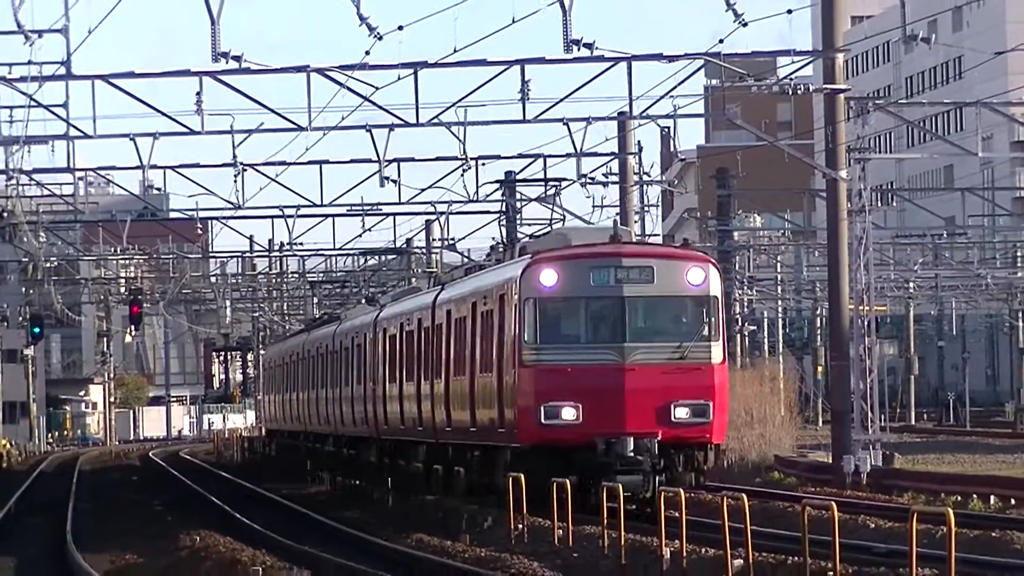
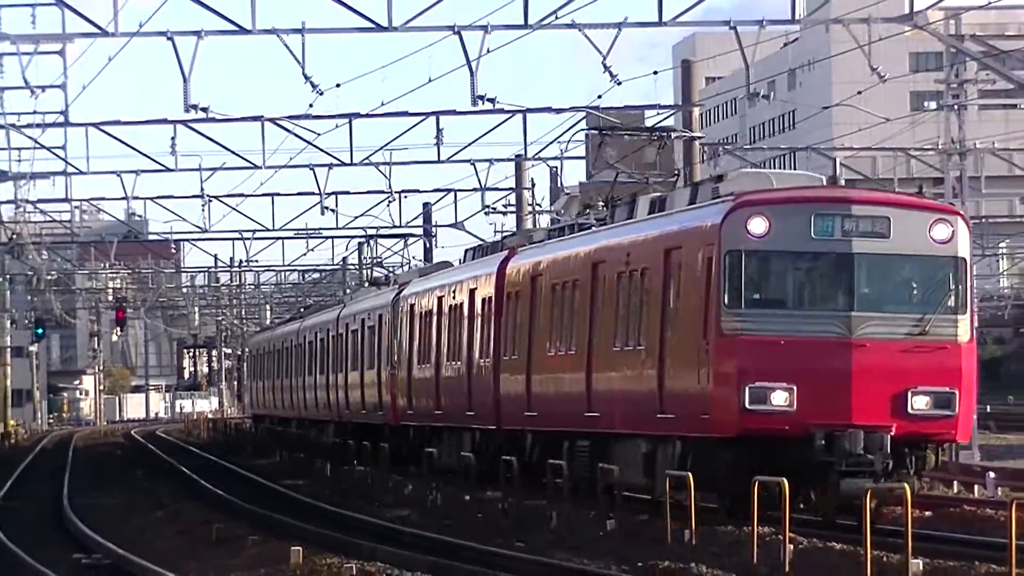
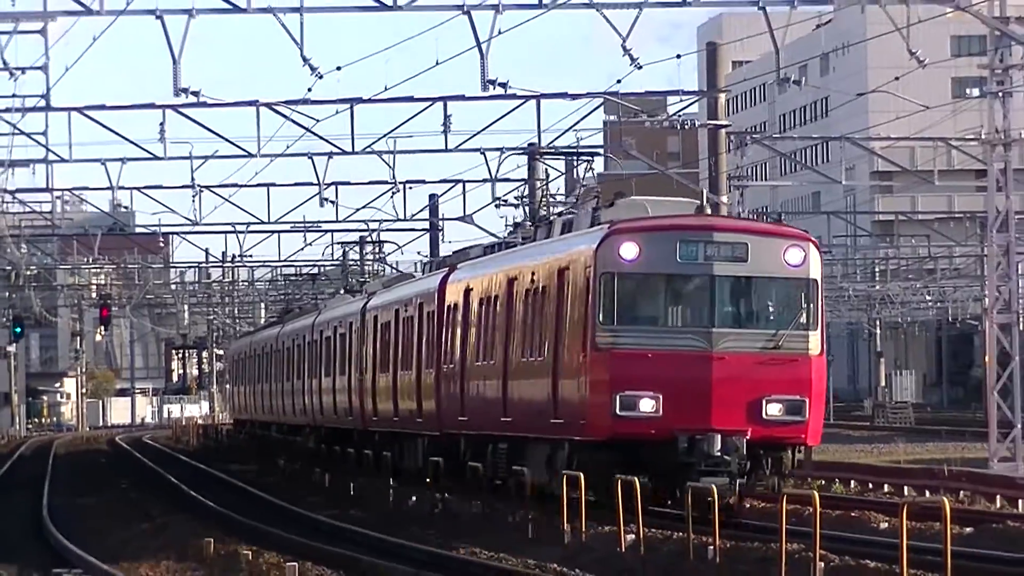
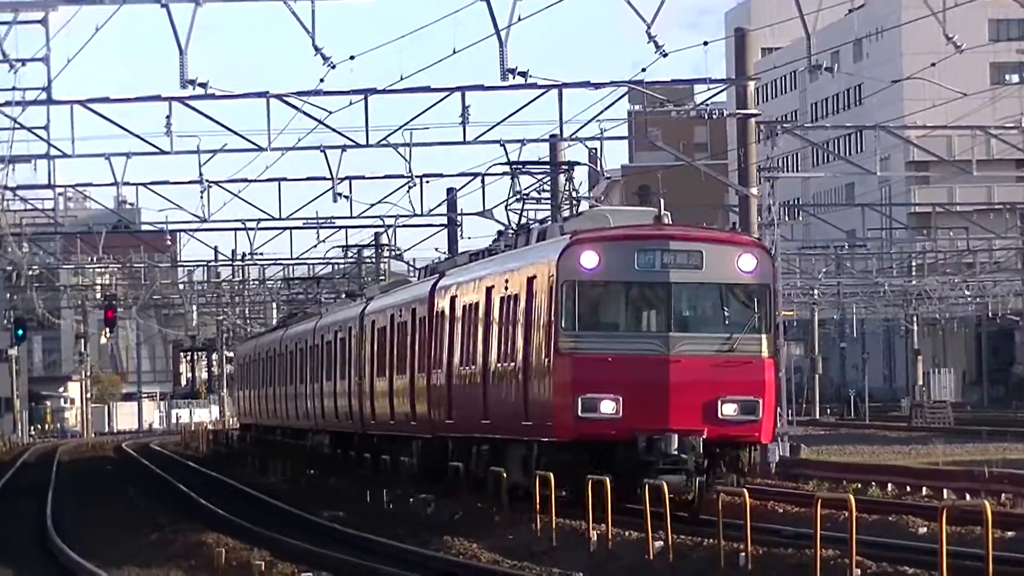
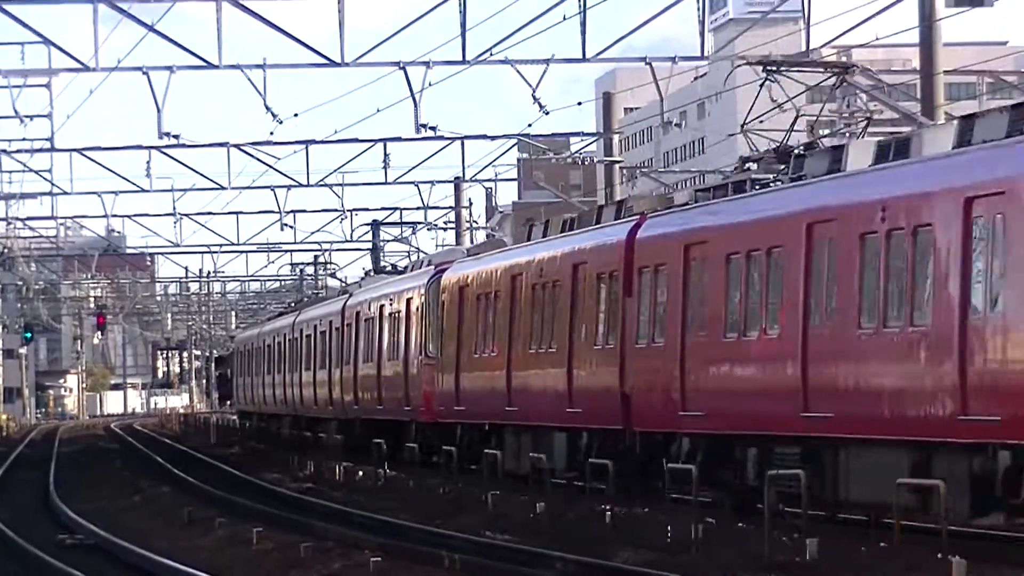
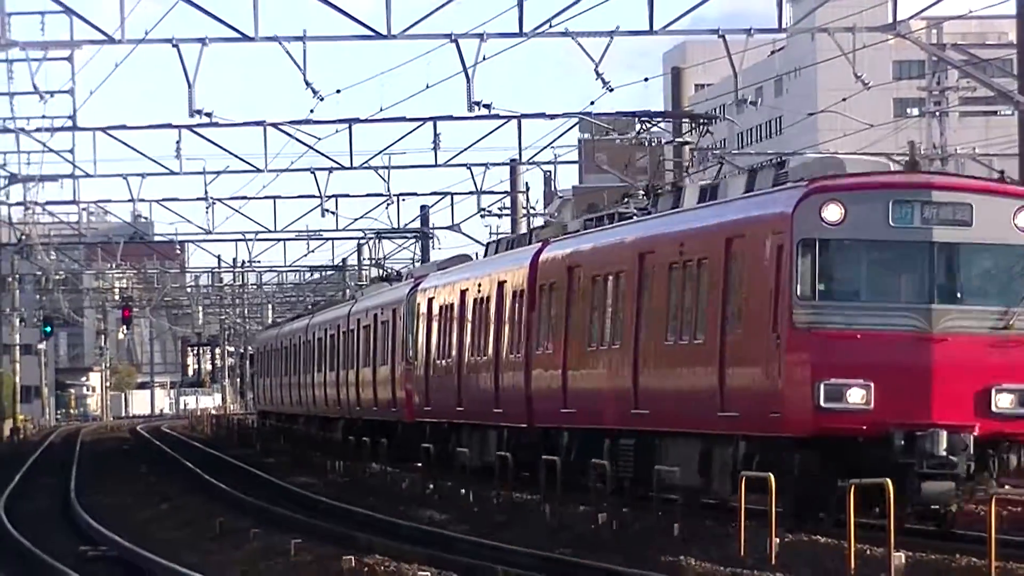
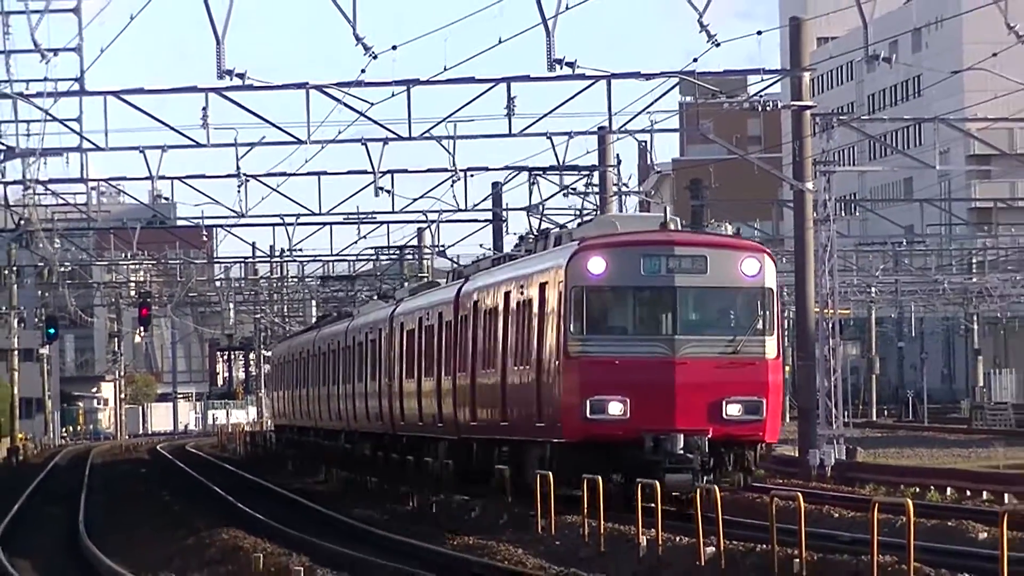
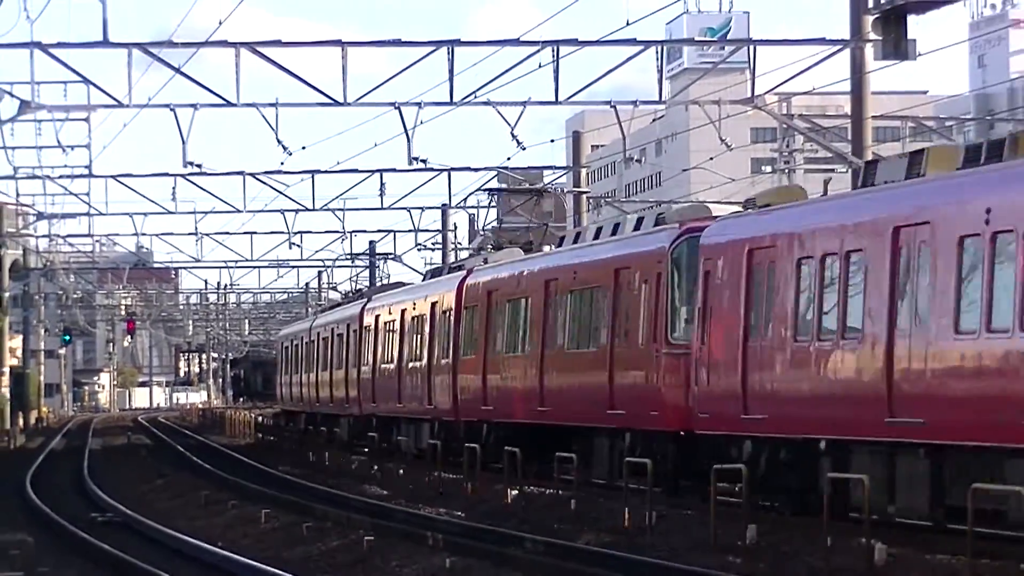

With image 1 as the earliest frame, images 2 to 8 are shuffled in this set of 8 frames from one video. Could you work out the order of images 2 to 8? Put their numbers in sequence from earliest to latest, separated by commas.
7, 4, 3, 2, 6, 5, 8
